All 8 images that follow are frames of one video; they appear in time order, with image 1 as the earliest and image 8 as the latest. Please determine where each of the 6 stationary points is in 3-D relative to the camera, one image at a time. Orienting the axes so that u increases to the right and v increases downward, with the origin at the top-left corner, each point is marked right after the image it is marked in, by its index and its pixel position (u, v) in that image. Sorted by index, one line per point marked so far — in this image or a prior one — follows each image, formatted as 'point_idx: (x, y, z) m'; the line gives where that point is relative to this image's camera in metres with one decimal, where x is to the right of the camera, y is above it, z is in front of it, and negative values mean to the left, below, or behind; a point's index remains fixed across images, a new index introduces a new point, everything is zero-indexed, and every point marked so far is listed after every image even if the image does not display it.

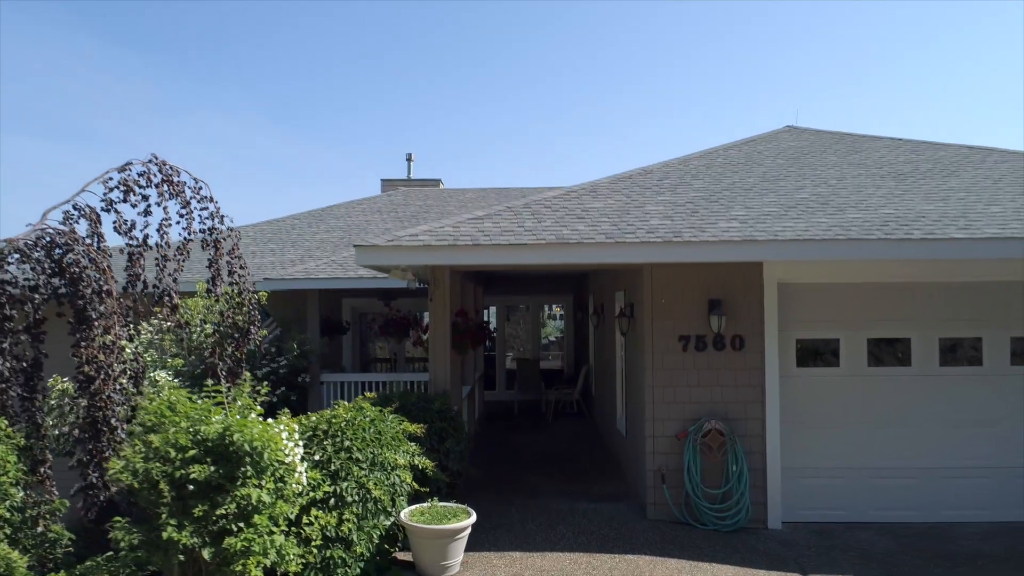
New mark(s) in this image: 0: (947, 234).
0: (+3.4, +0.4, +5.4) m
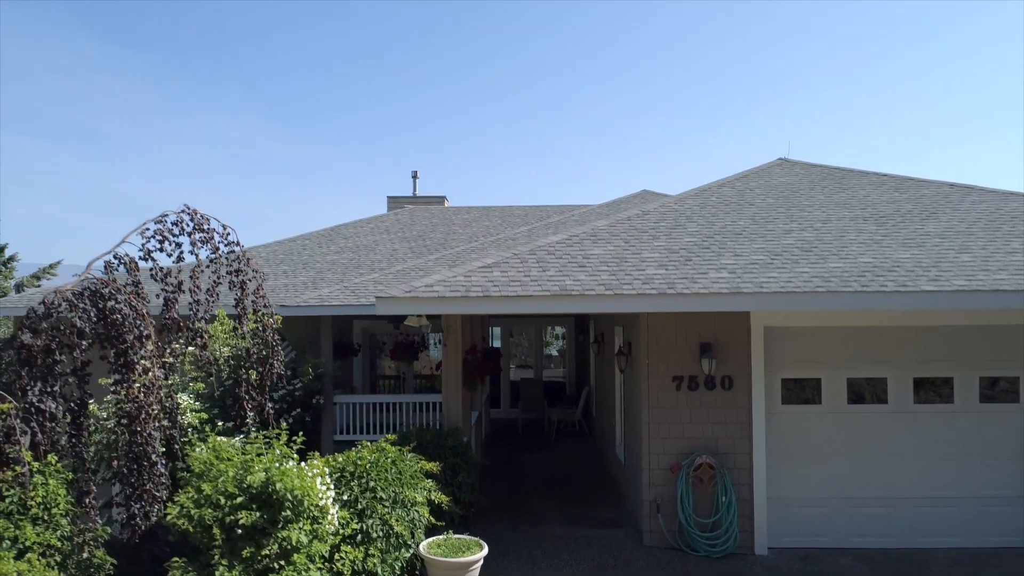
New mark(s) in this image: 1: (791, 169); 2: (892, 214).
0: (+3.4, 0.0, +5.9) m
1: (+4.2, +1.8, +10.4) m
2: (+4.4, +0.8, +8.0) m
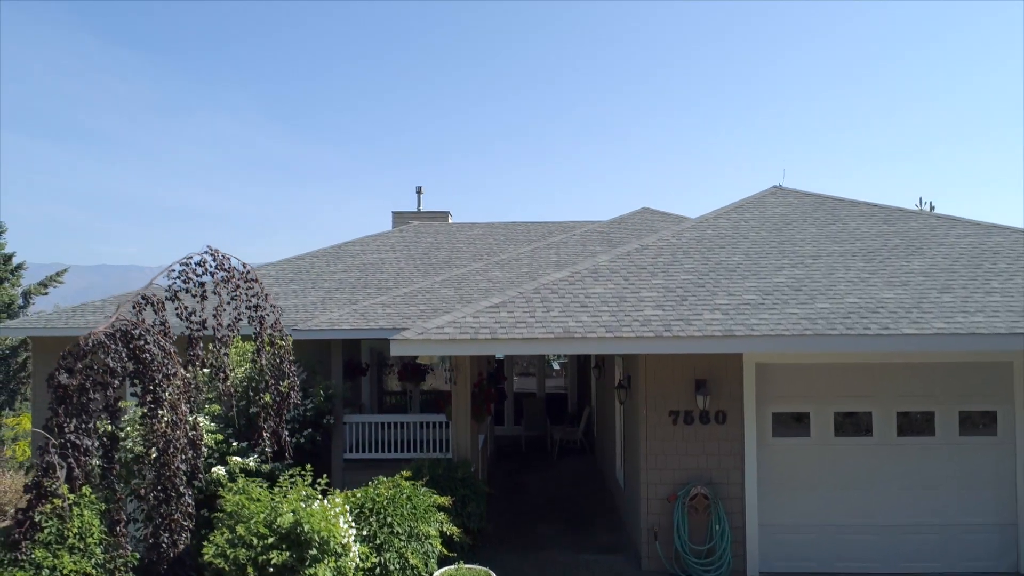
0: (+3.5, -0.4, +6.3) m
1: (+4.2, +1.4, +10.8) m
2: (+4.4, +0.5, +8.4) m
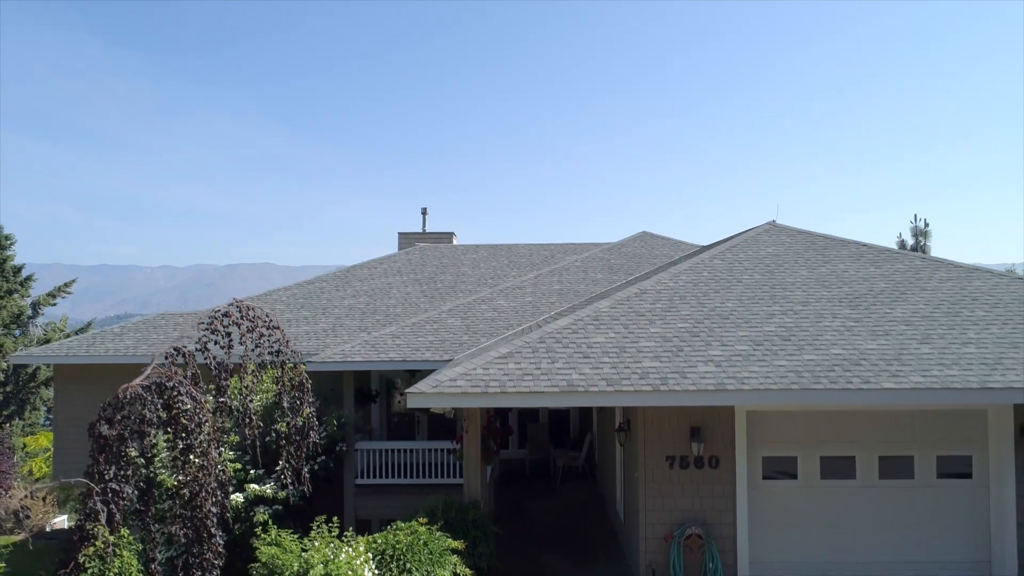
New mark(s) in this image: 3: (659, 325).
0: (+3.6, -0.9, +6.8) m
1: (+4.3, +0.8, +11.3) m
2: (+4.5, -0.1, +8.9) m
3: (+1.7, -0.4, +8.1) m
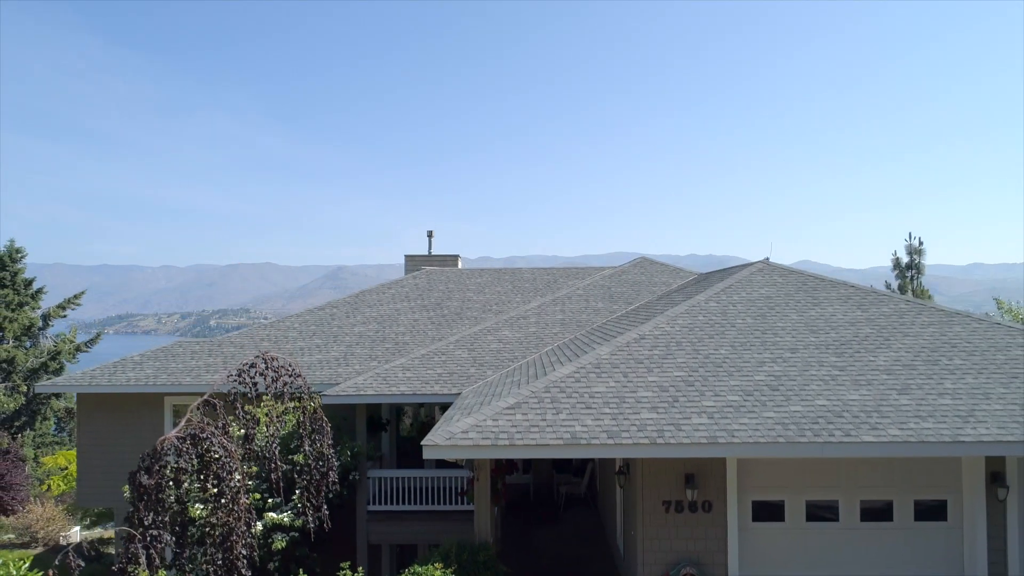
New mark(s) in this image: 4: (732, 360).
0: (+3.7, -1.5, +7.3) m
1: (+4.4, +0.2, +11.8) m
2: (+4.6, -0.7, +9.4) m
3: (+1.8, -1.1, +8.7) m
4: (+2.8, -0.9, +9.0) m
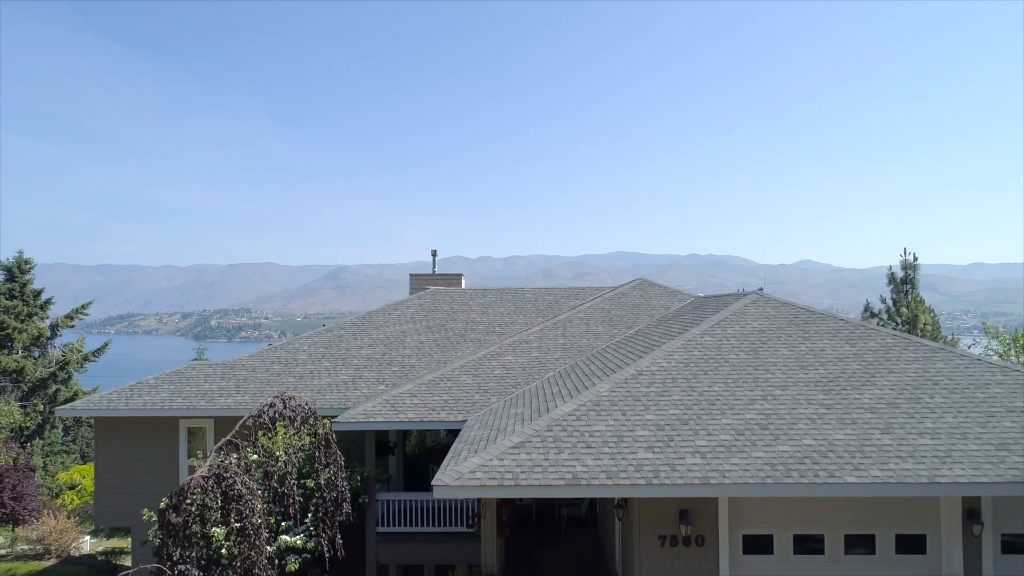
0: (+3.7, -2.1, +7.8) m
1: (+4.4, -0.3, +12.3) m
2: (+4.6, -1.3, +9.9) m
3: (+1.9, -1.6, +9.2) m
4: (+2.9, -1.5, +9.5) m
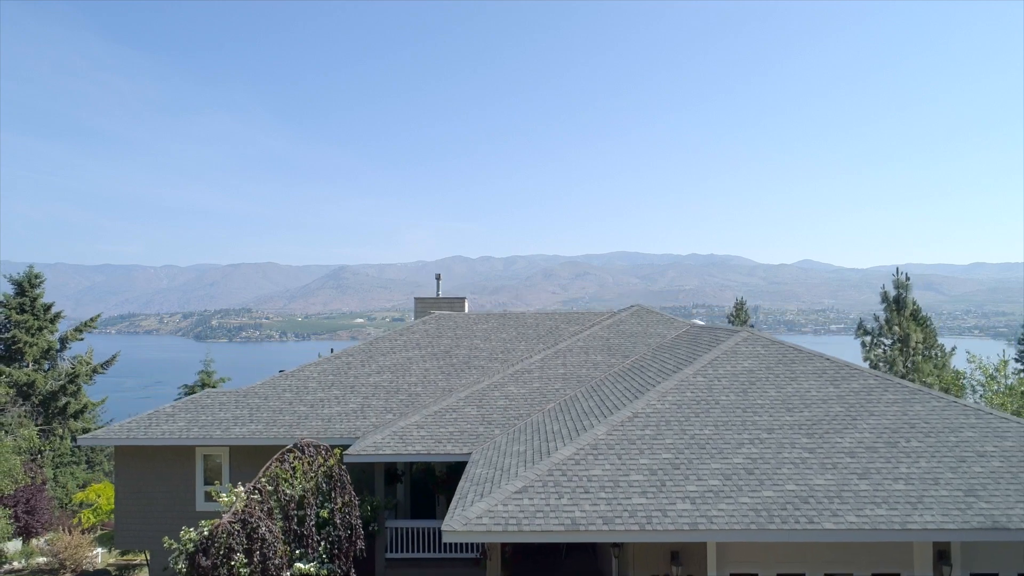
0: (+3.8, -2.8, +8.5) m
1: (+4.5, -1.1, +13.0) m
2: (+4.7, -2.0, +10.6) m
3: (+1.9, -2.4, +9.8) m
4: (+2.9, -2.2, +10.1) m
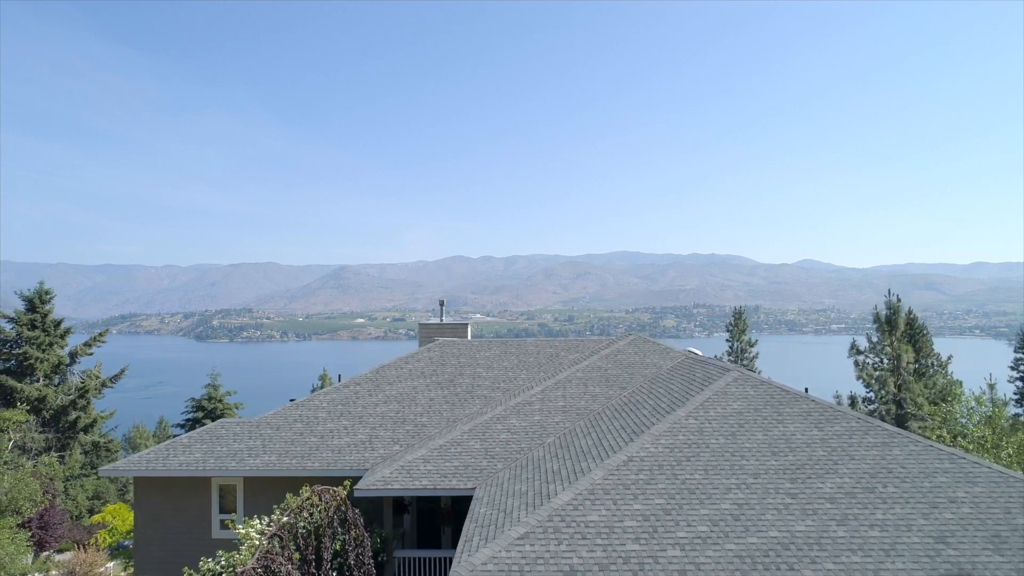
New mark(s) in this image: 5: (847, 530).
0: (+3.8, -3.7, +9.1) m
1: (+4.5, -1.9, +13.7) m
2: (+4.7, -2.8, +11.3) m
3: (+1.9, -3.2, +10.5) m
4: (+3.0, -3.1, +10.8) m
5: (+4.7, -3.4, +9.8) m
